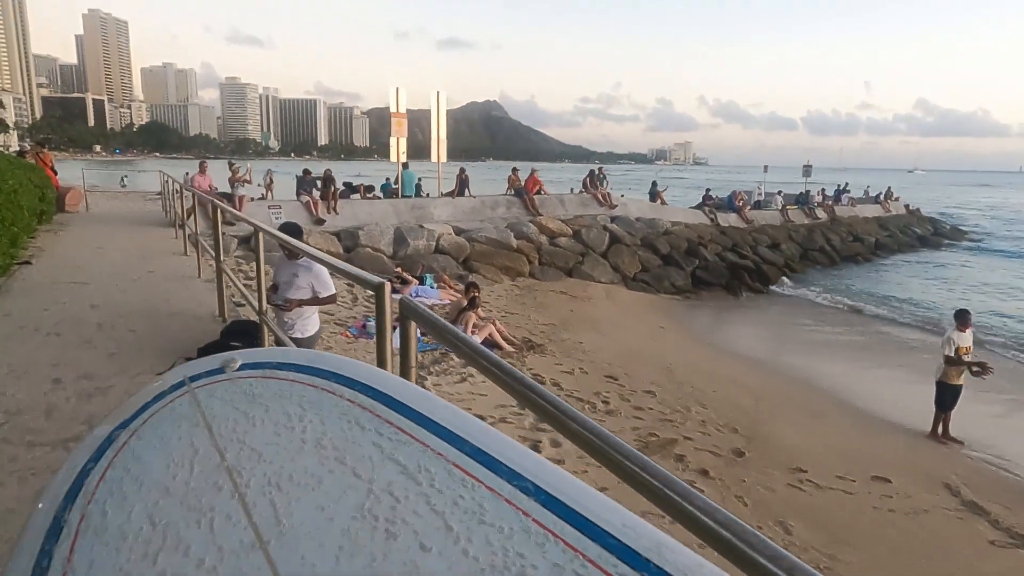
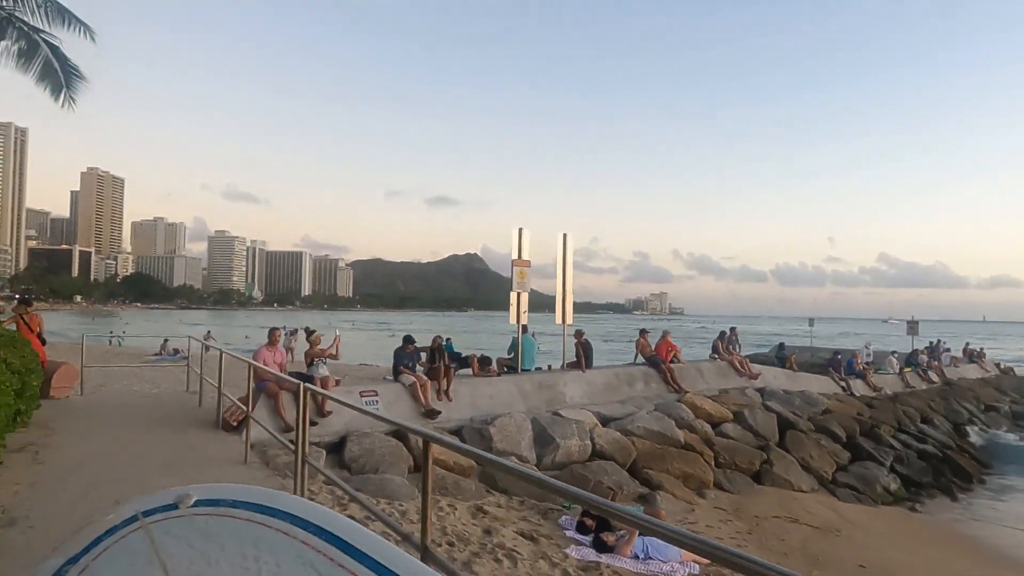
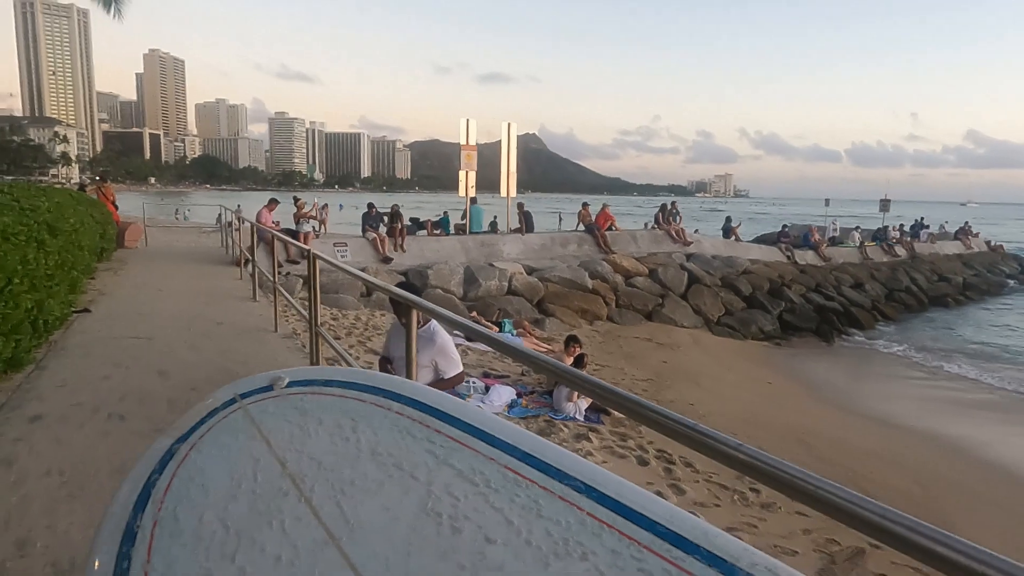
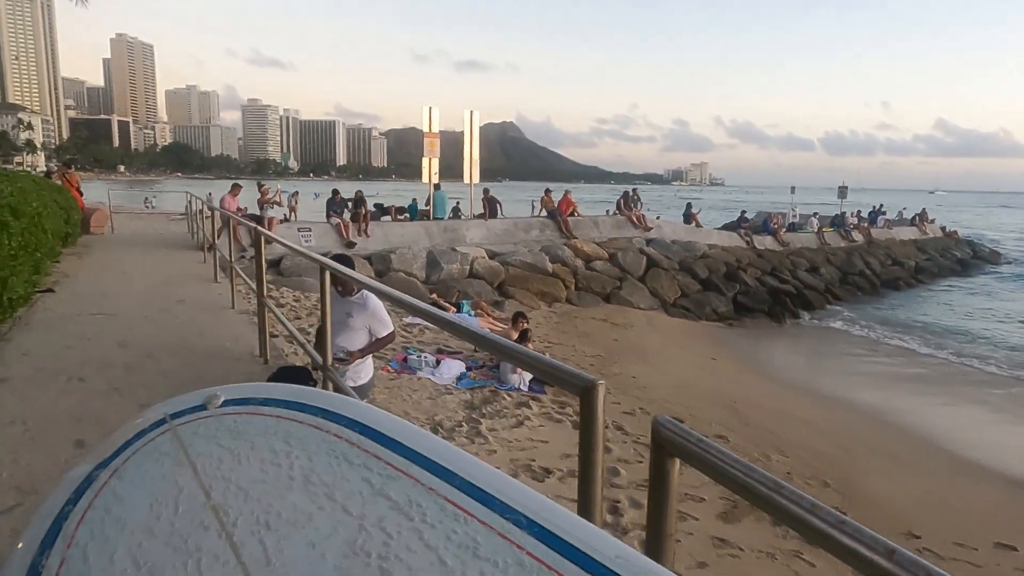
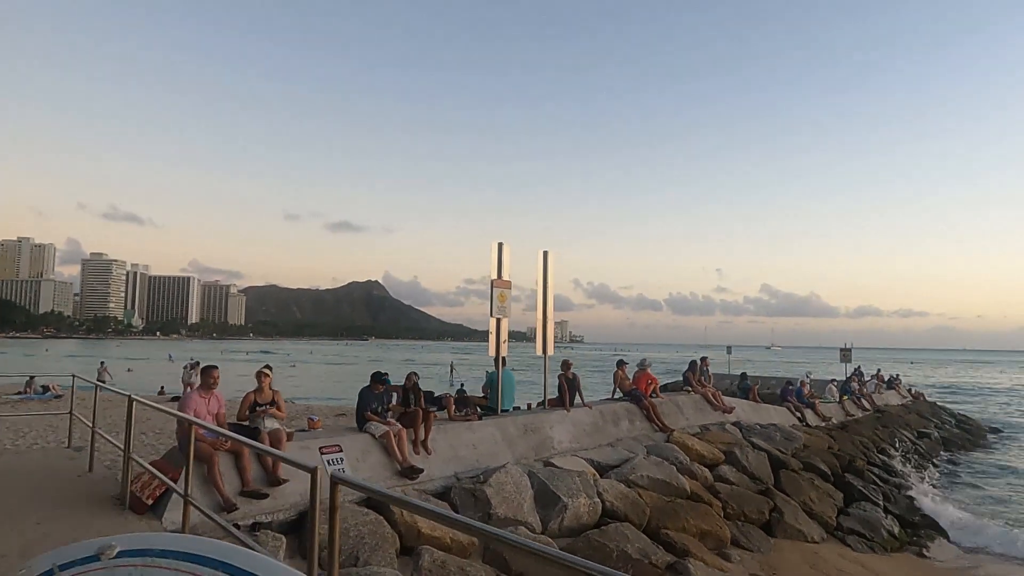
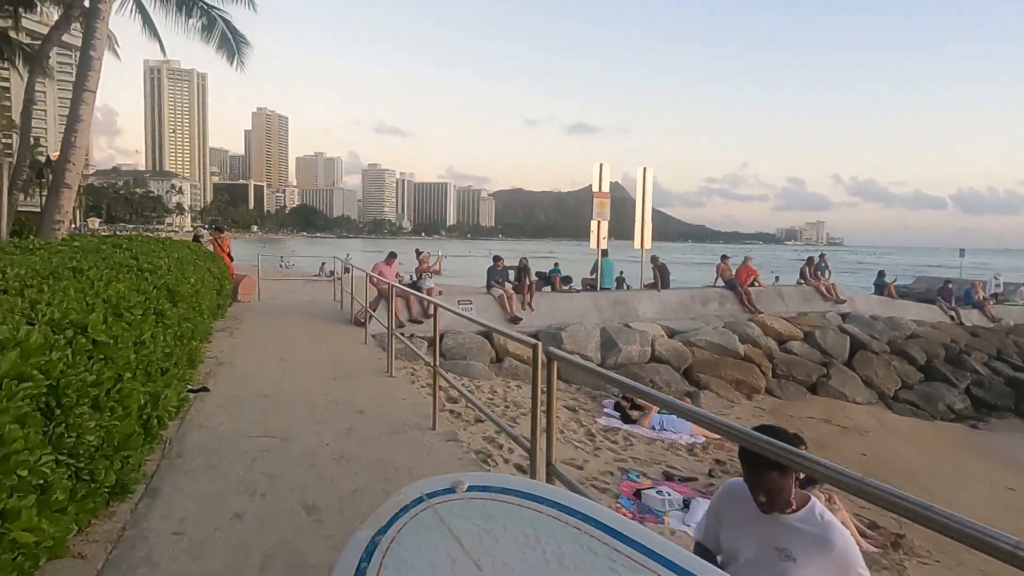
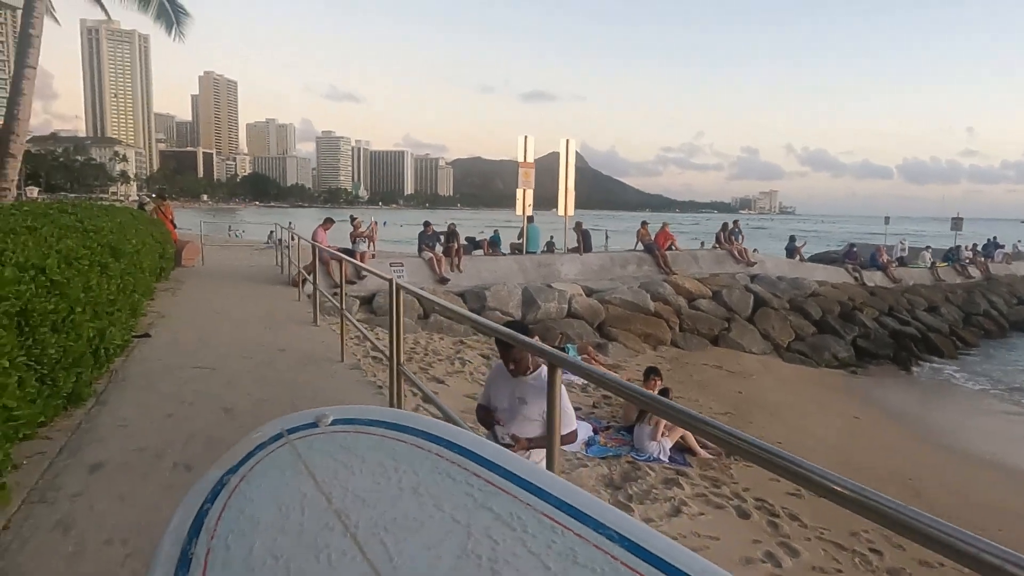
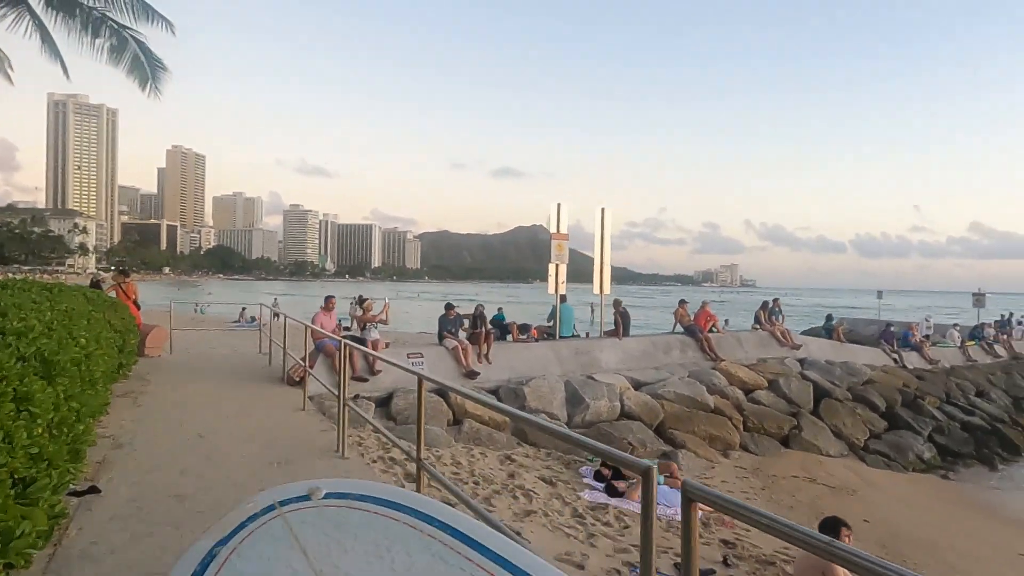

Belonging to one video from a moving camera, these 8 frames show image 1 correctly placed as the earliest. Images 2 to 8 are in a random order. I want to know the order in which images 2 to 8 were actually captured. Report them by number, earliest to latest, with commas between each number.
4, 3, 7, 6, 8, 2, 5
